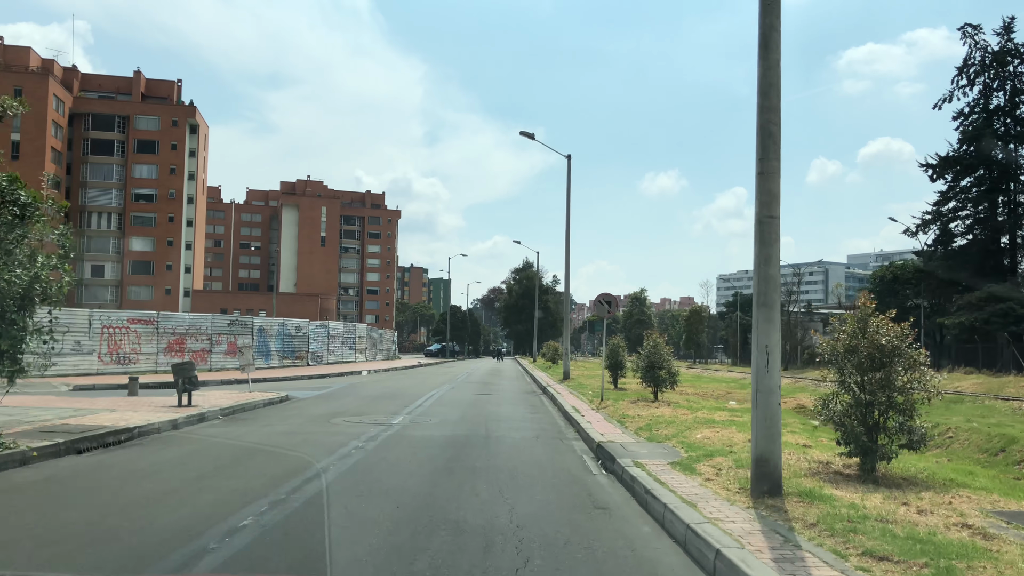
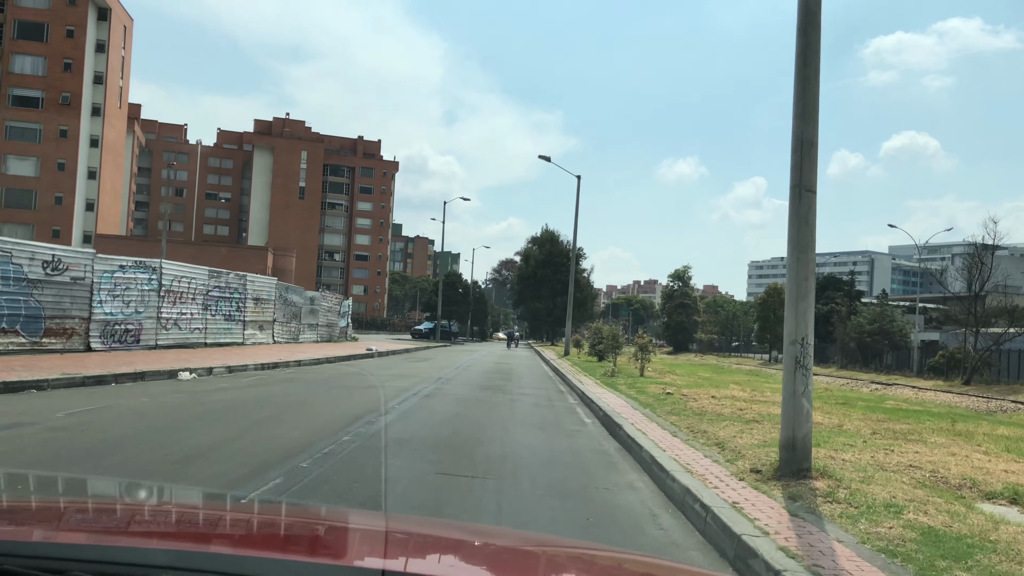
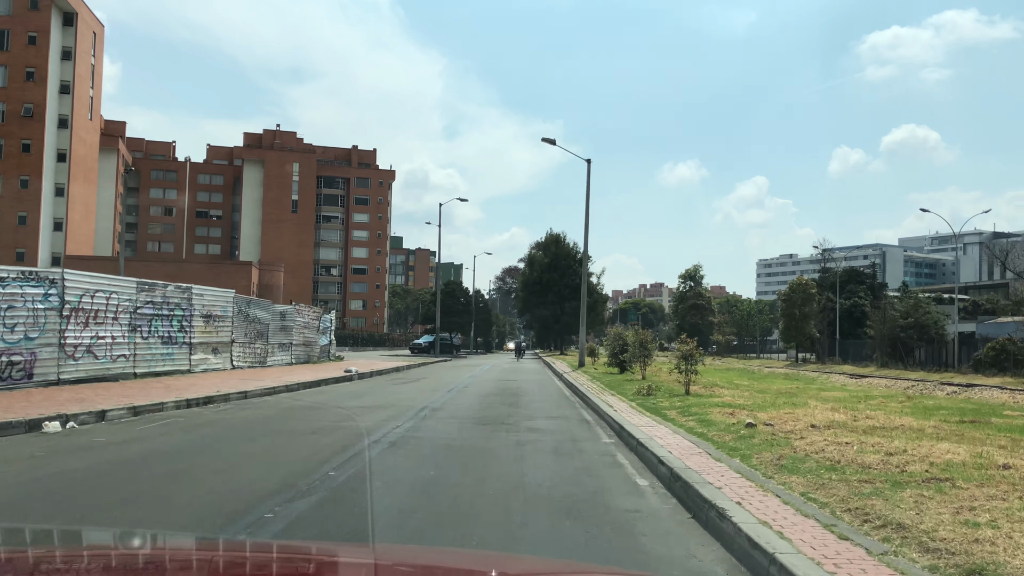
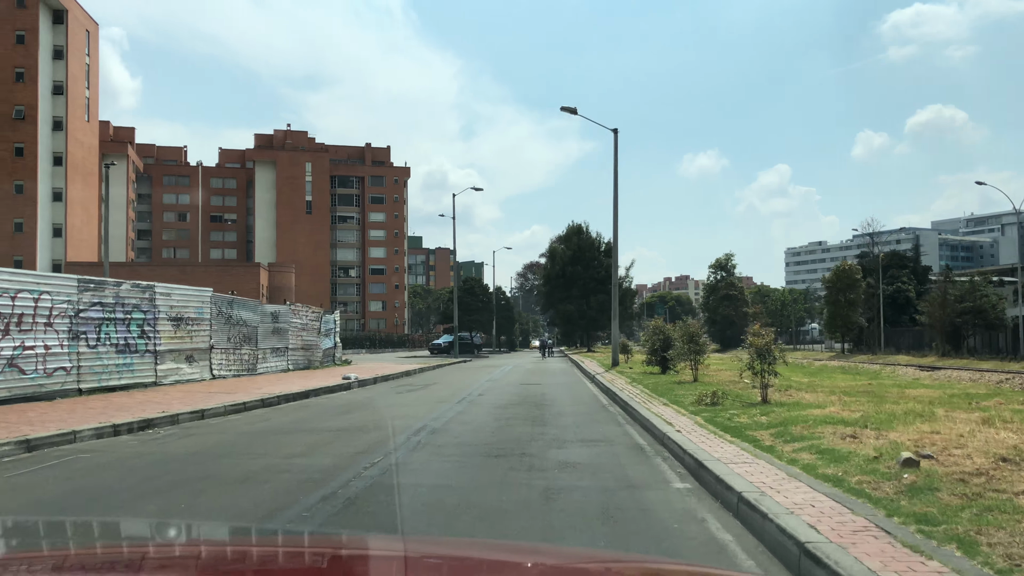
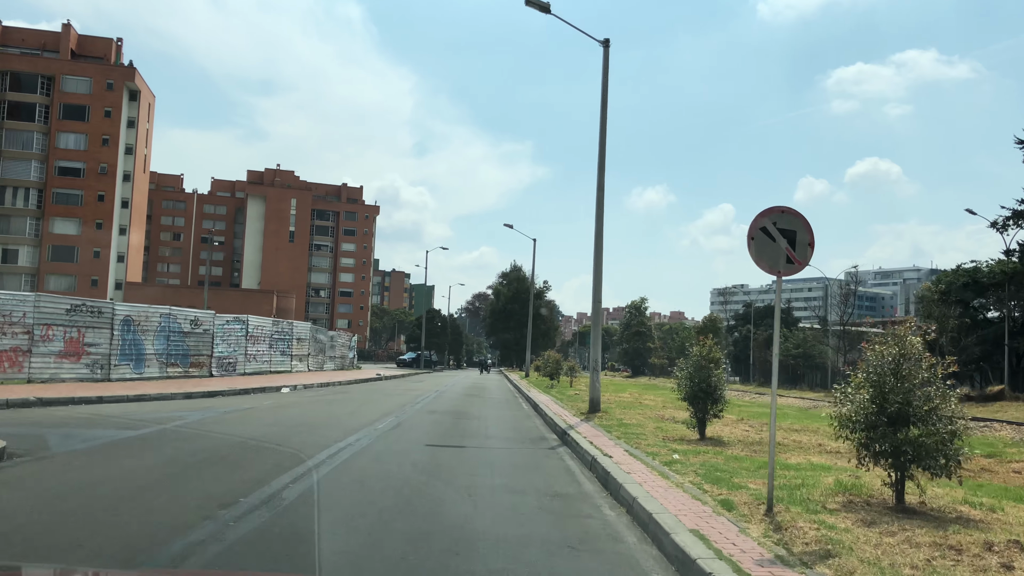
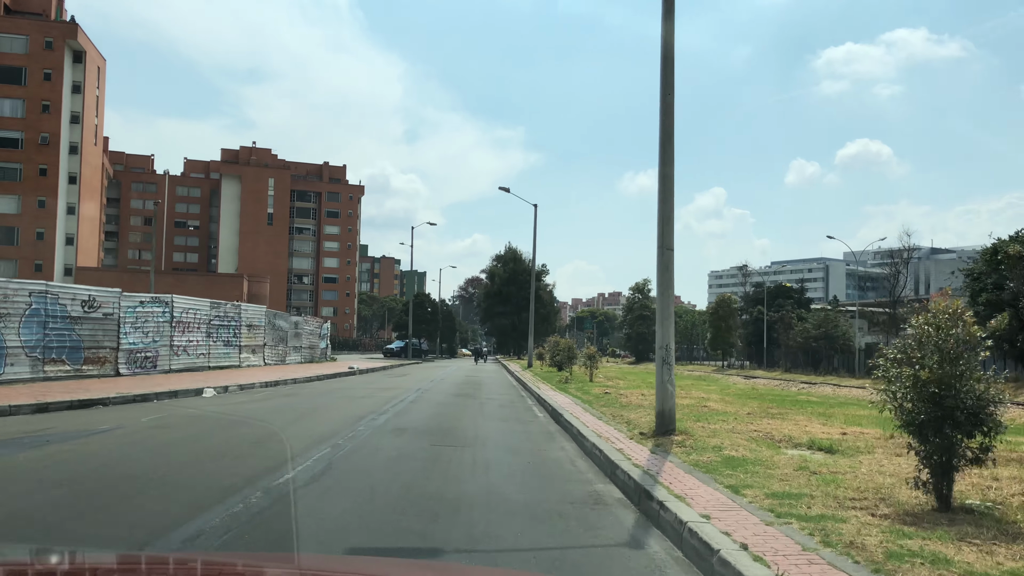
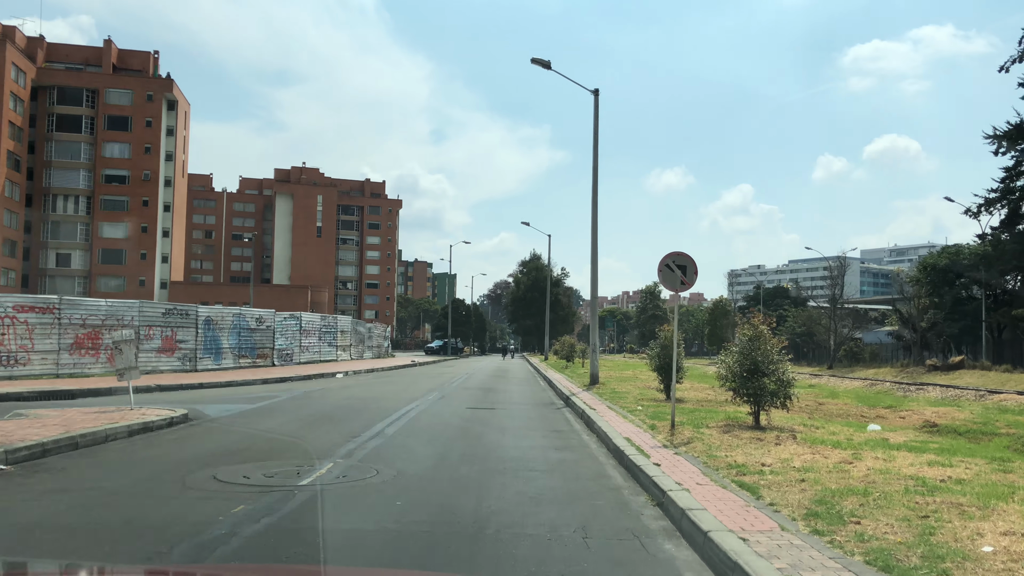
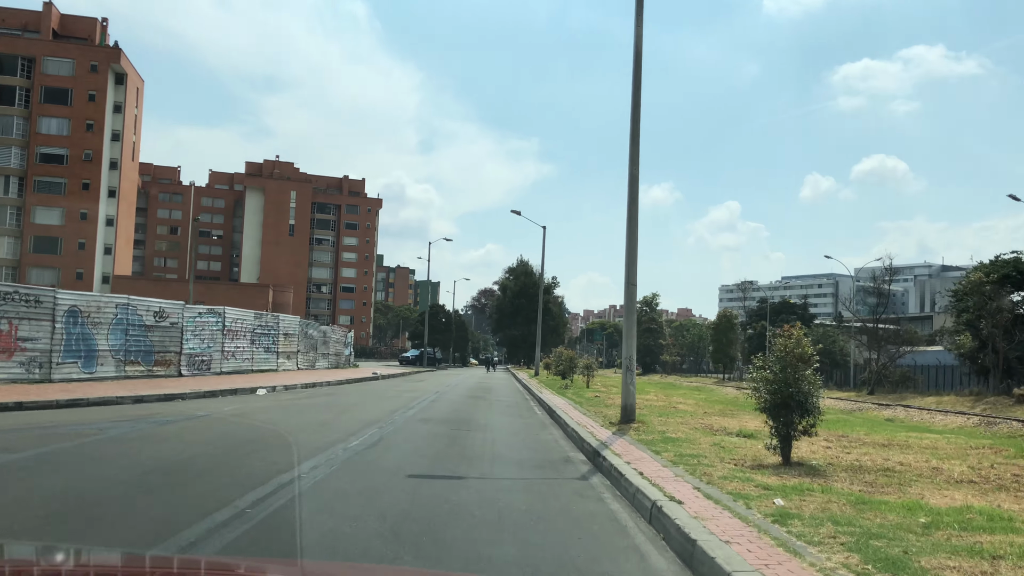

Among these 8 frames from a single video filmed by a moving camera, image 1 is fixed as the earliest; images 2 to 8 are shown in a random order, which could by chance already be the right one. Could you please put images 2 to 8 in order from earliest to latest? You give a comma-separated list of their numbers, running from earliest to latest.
7, 5, 8, 6, 2, 3, 4
